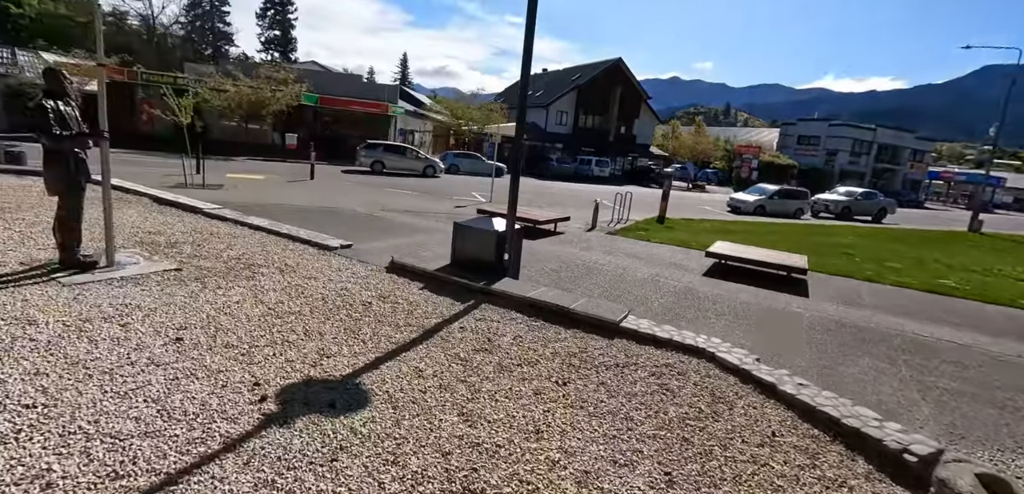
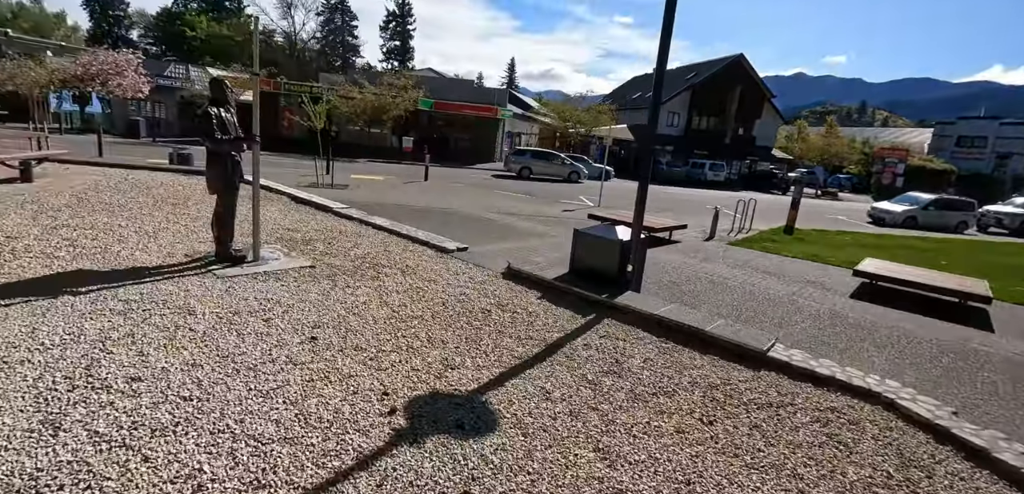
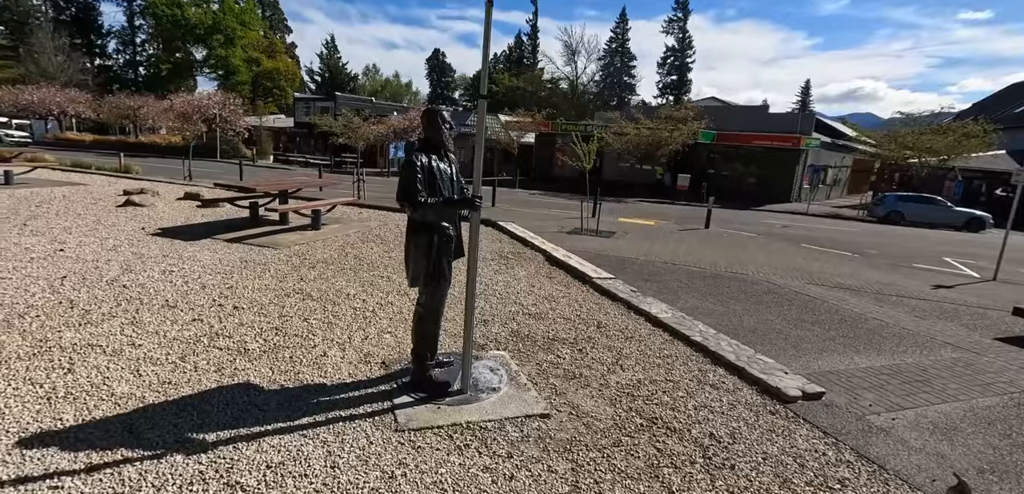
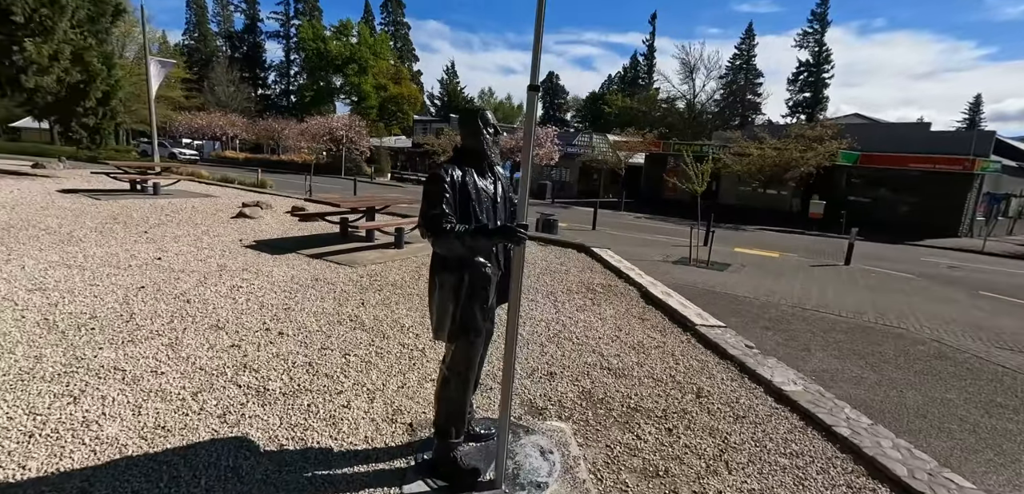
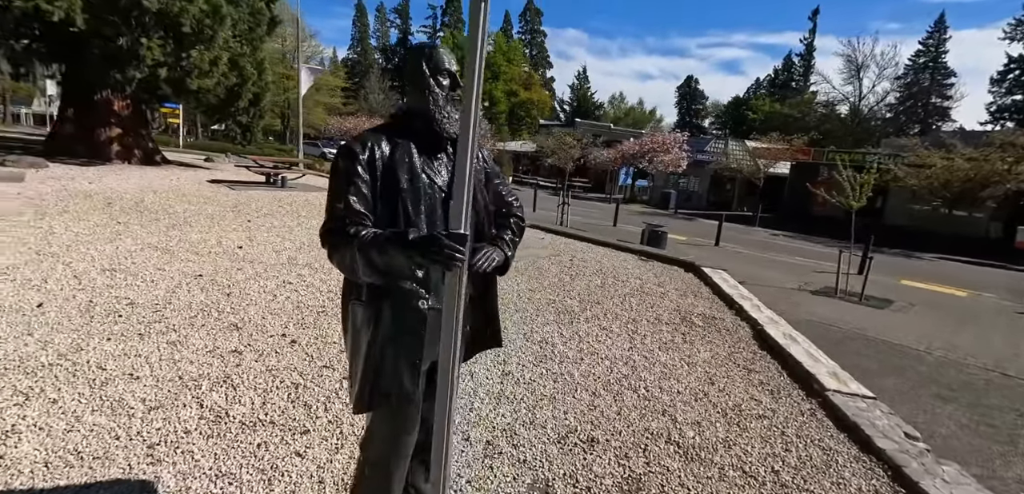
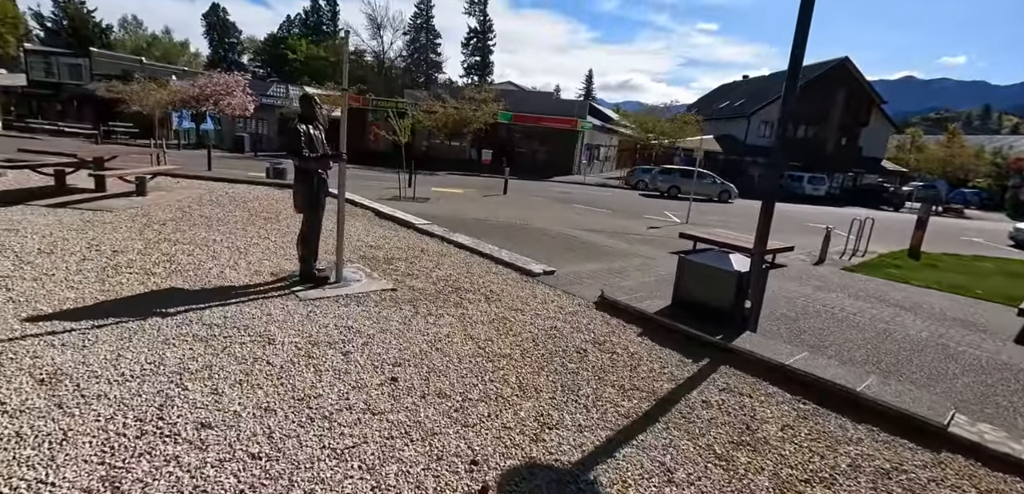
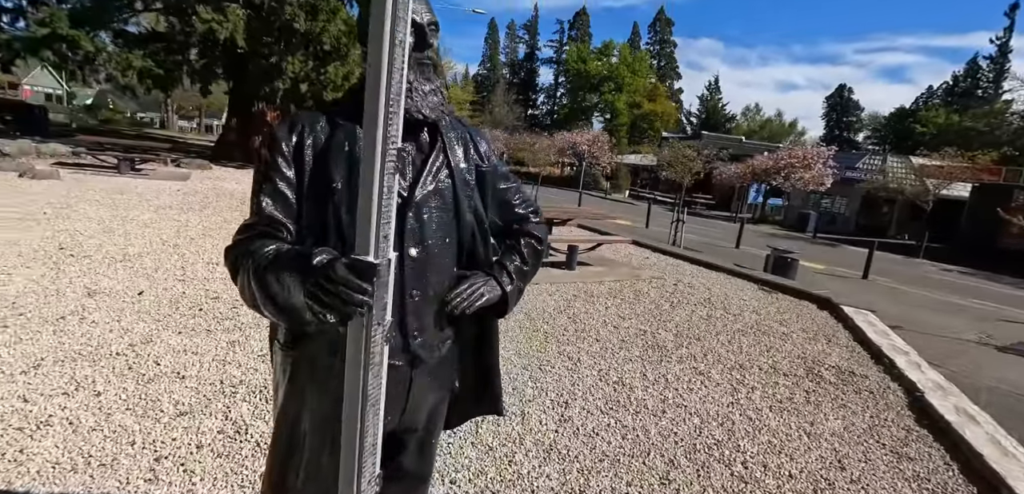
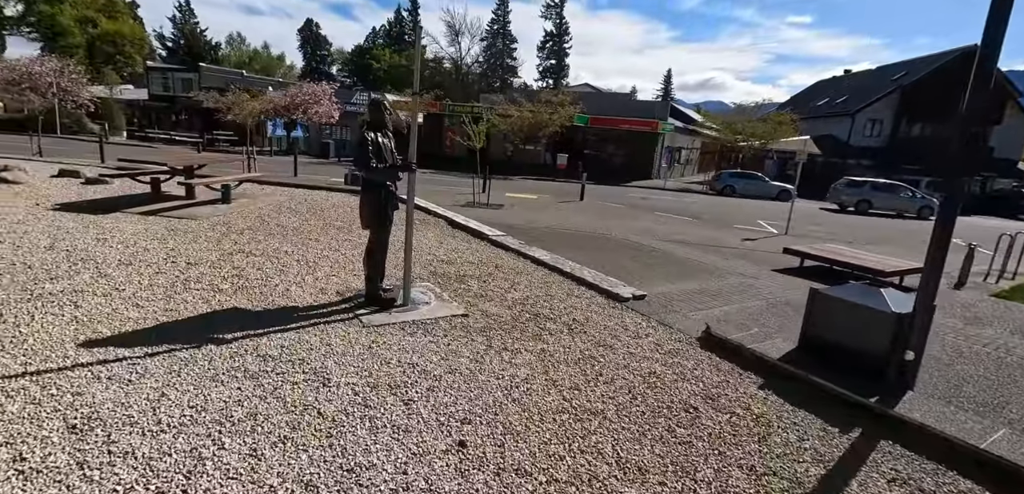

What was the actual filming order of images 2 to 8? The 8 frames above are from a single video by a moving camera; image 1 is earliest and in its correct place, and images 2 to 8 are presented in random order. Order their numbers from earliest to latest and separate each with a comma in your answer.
2, 6, 8, 3, 4, 5, 7
